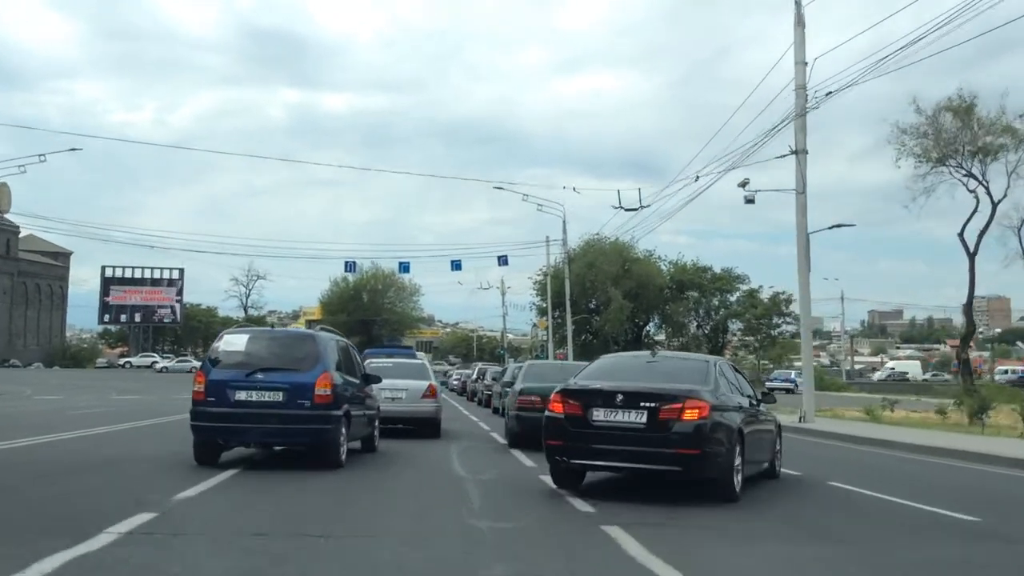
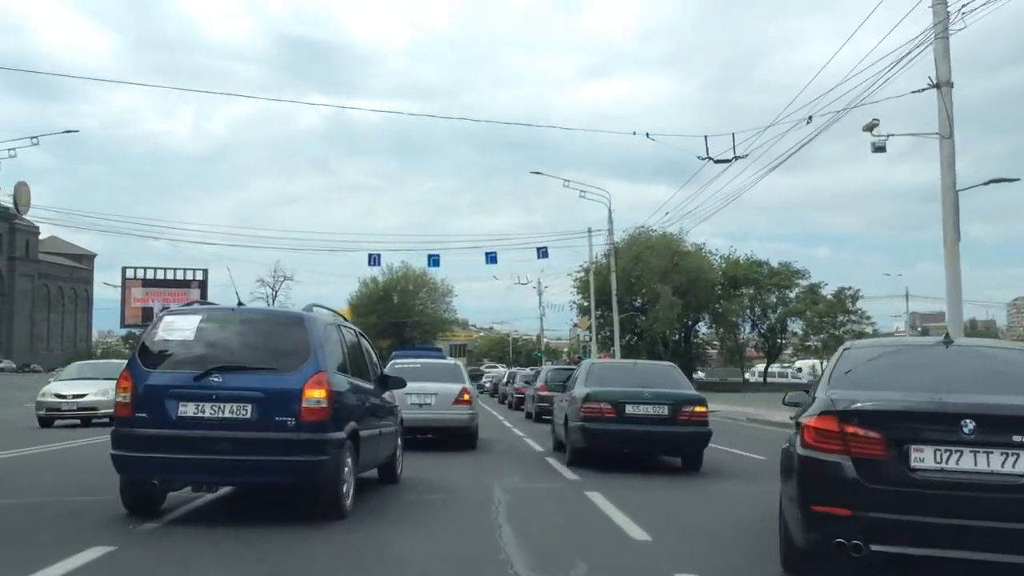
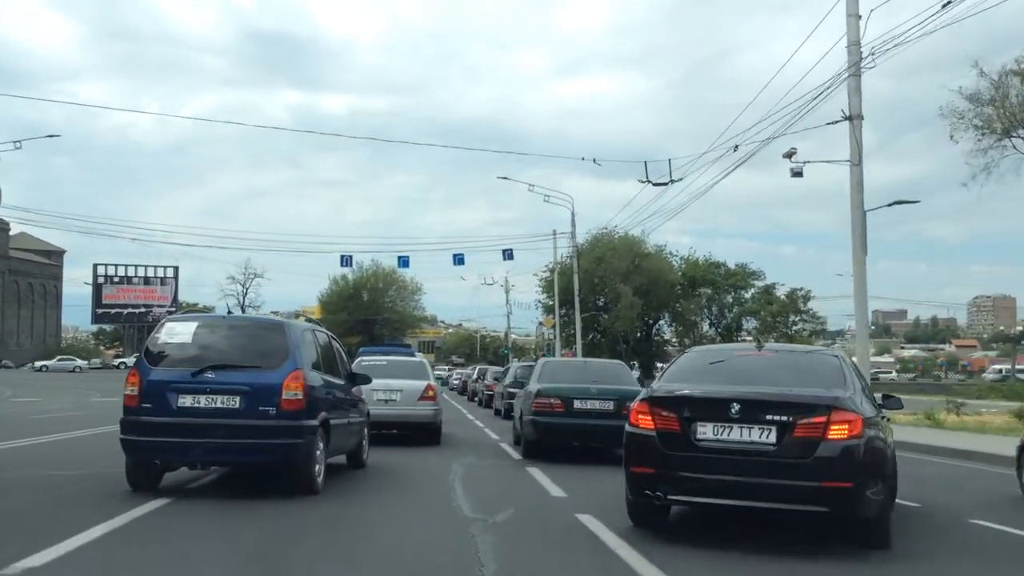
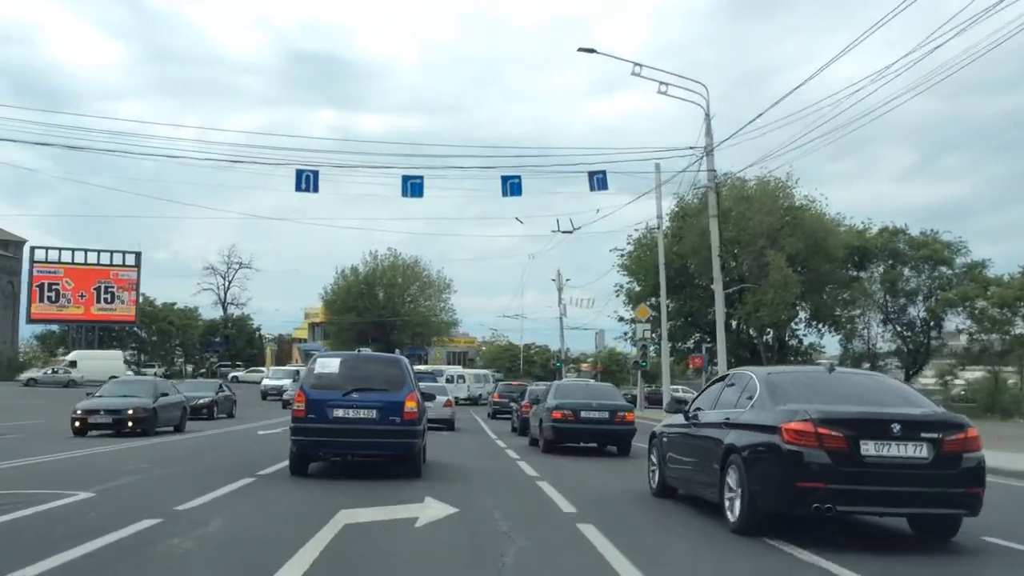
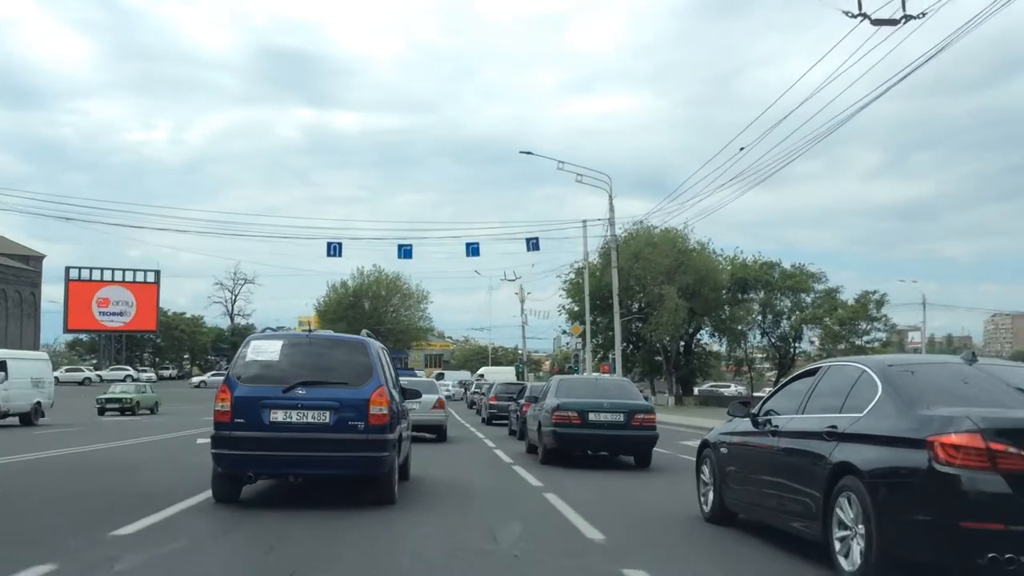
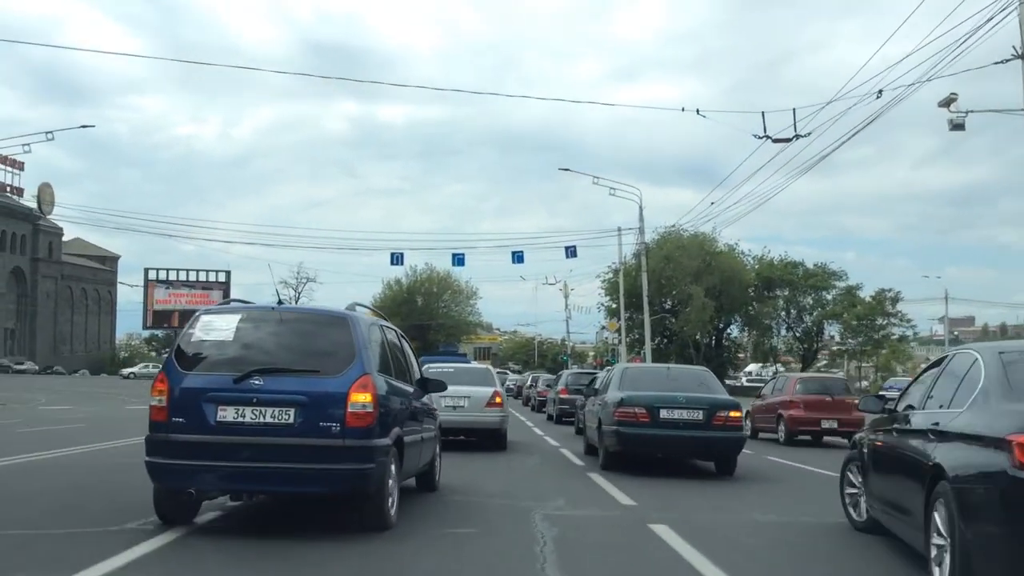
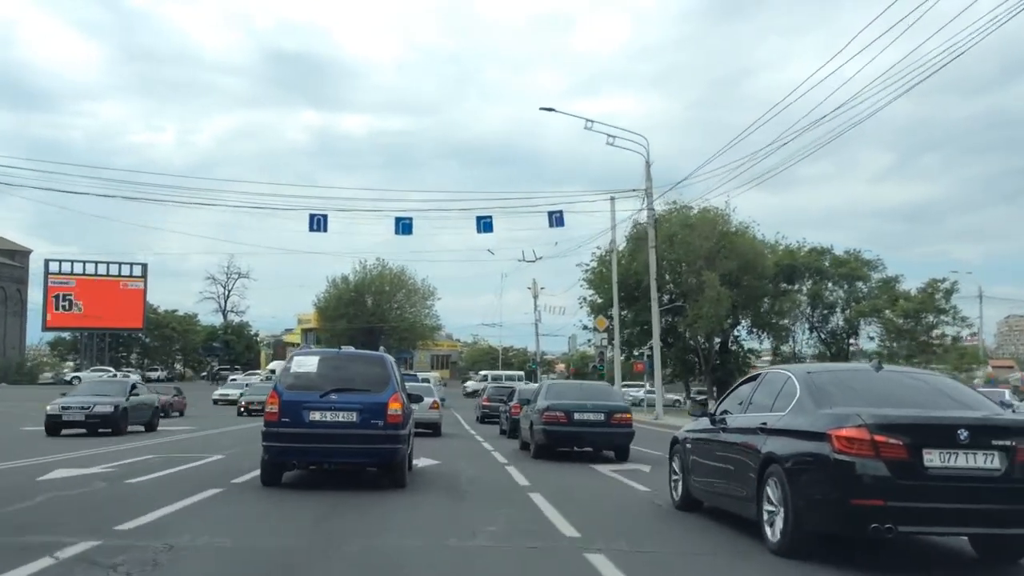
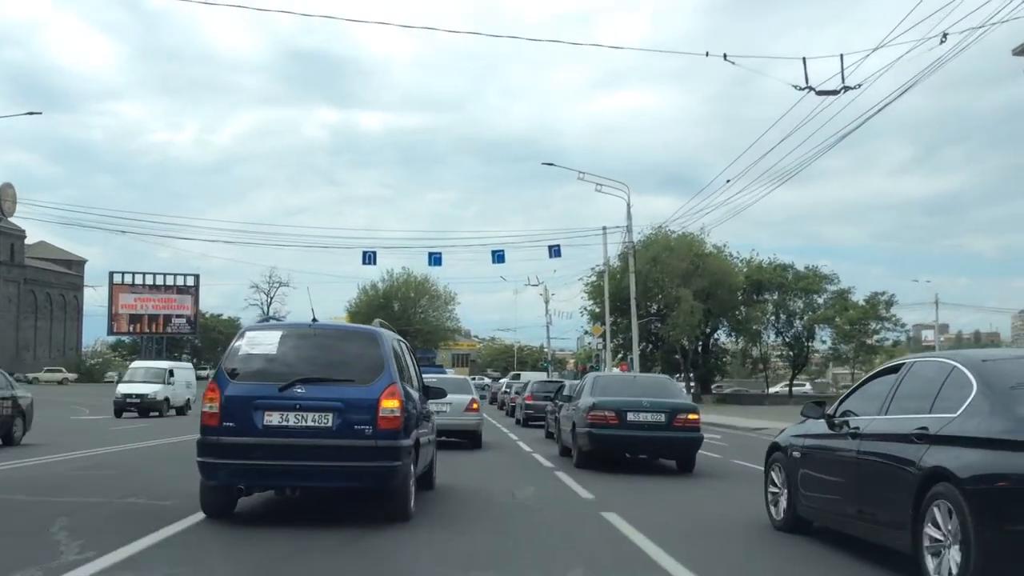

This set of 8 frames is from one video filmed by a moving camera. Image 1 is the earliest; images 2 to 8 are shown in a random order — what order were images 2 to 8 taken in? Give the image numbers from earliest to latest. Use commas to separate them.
3, 2, 6, 8, 5, 7, 4
